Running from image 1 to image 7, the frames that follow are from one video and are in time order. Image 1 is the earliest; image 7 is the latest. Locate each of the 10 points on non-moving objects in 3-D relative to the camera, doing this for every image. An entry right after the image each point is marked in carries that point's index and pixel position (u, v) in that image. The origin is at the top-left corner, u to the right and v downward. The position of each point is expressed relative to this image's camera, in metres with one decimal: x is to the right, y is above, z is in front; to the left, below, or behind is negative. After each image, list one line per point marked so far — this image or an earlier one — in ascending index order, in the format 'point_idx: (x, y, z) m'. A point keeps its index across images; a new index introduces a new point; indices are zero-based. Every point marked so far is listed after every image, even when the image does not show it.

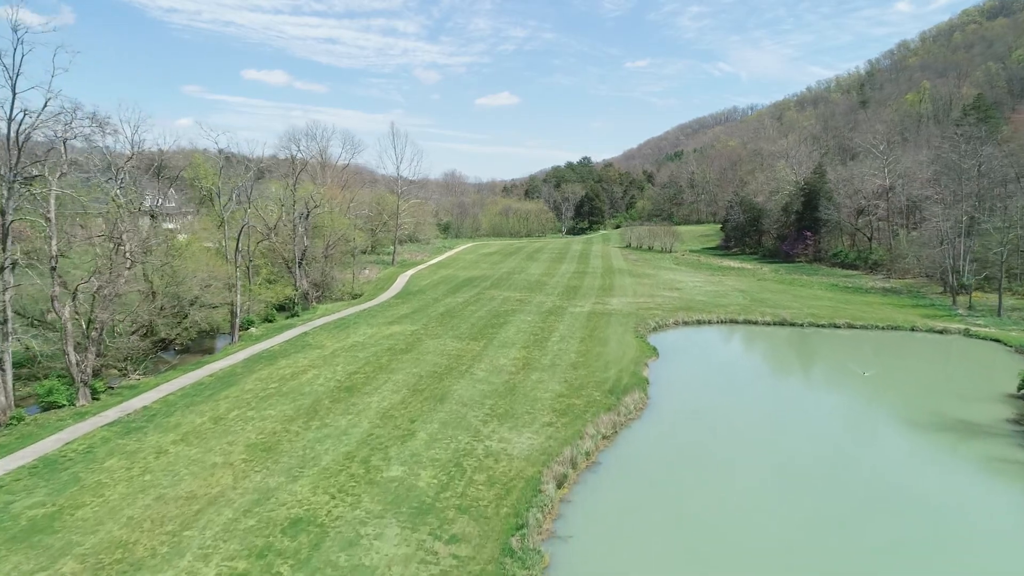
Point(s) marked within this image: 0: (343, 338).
0: (-4.1, -1.2, +17.2) m
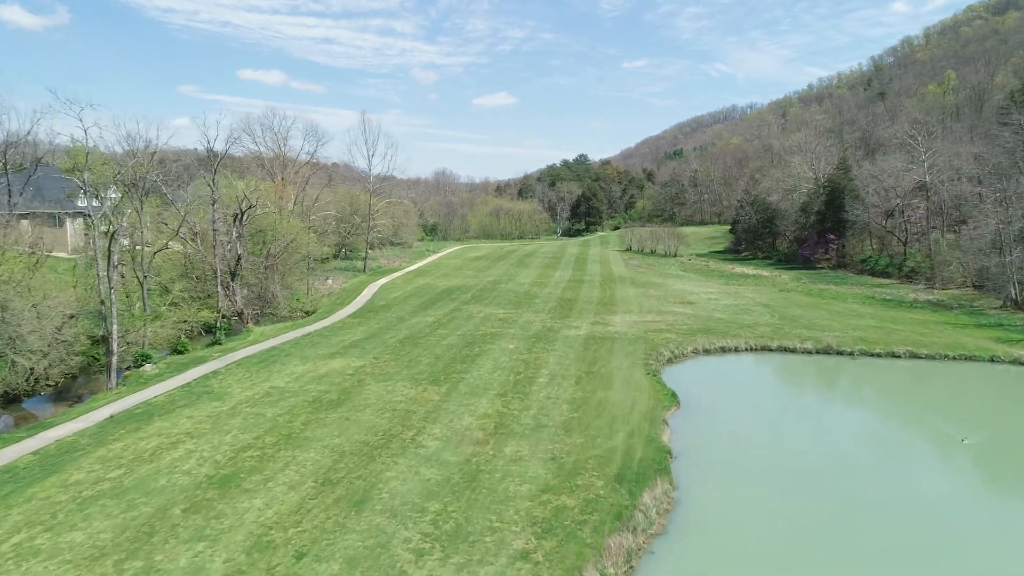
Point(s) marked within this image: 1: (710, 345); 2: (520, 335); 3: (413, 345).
0: (-4.6, -1.7, +12.9) m
1: (+4.8, -1.4, +17.6) m
2: (+0.2, -1.2, +18.2) m
3: (-2.3, -1.3, +16.6) m
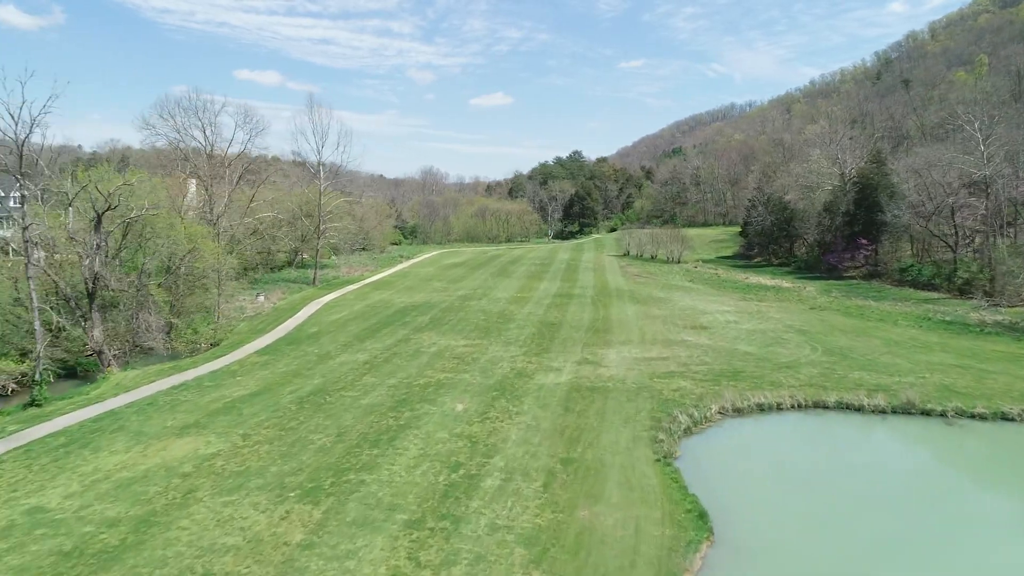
0: (-5.4, -2.3, +7.8) m
1: (+4.0, -2.0, +12.5) m
2: (-0.7, -1.8, +13.1) m
3: (-3.2, -1.9, +11.5) m
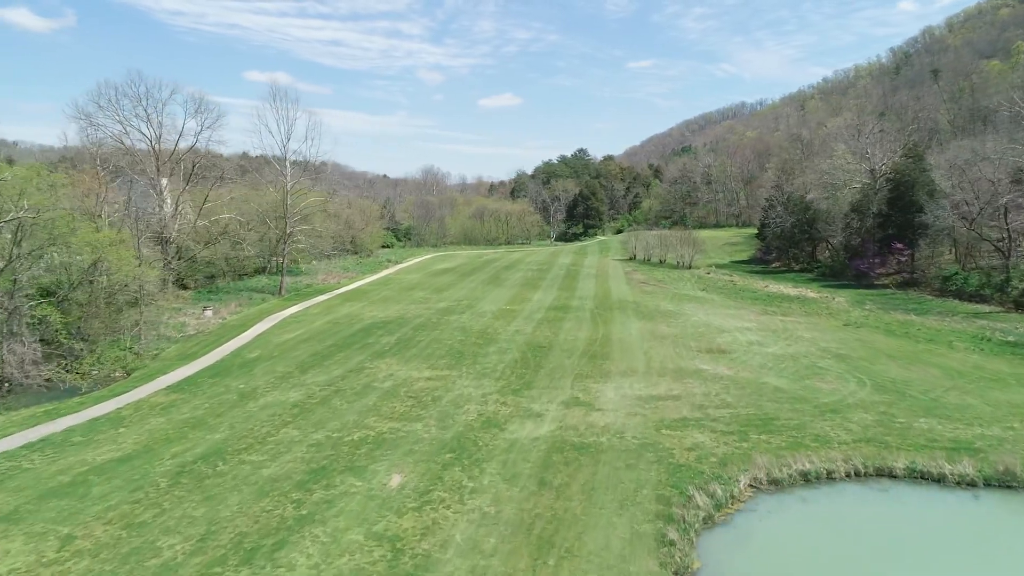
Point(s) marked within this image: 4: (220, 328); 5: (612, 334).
0: (-6.0, -2.7, +4.8) m
1: (+3.5, -2.3, +9.3) m
2: (-1.2, -2.2, +10.0) m
3: (-3.7, -2.3, +8.4) m
4: (-7.8, -1.1, +19.0) m
5: (+2.6, -1.2, +18.2) m
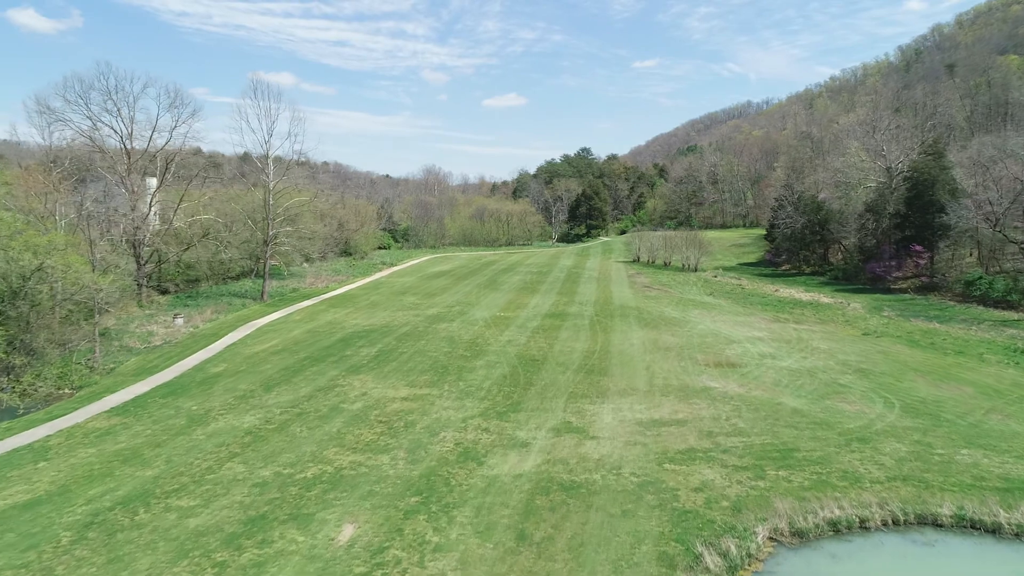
0: (-6.3, -2.8, +3.4) m
1: (+3.2, -2.5, +7.9) m
2: (-1.4, -2.3, +8.6) m
3: (-4.0, -2.4, +7.0) m
4: (-8.0, -1.2, +17.7) m
5: (+2.4, -1.4, +16.8) m
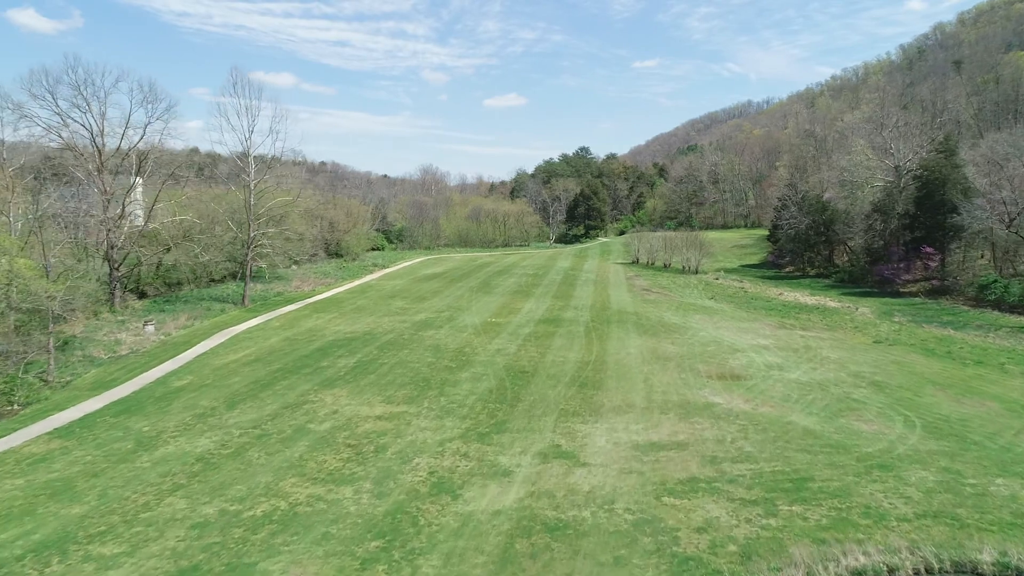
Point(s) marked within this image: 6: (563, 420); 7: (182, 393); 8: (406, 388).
0: (-6.5, -3.0, +2.4) m
1: (+3.0, -2.6, +6.8) m
2: (-1.7, -2.4, +7.5) m
3: (-4.2, -2.6, +6.0) m
4: (-8.2, -1.4, +16.6) m
5: (+2.1, -1.5, +15.7) m
6: (+0.8, -2.0, +11.1) m
7: (-5.8, -1.8, +12.5) m
8: (-1.9, -1.8, +12.9) m
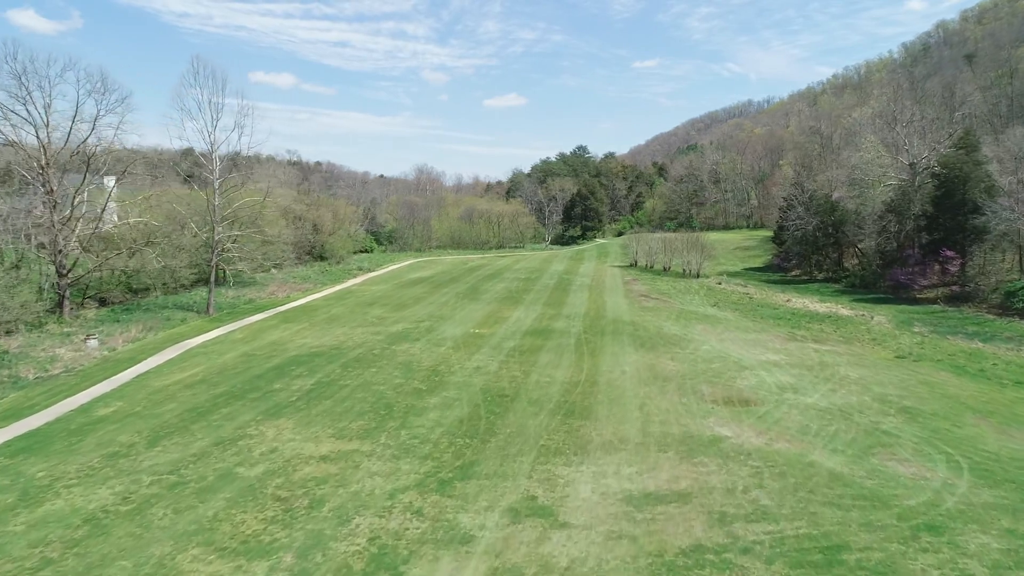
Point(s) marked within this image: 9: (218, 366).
0: (-6.9, -3.2, +0.6) m
1: (+2.6, -2.8, +5.1) m
2: (-2.1, -2.6, +5.8) m
3: (-4.6, -2.8, +4.2) m
4: (-8.6, -1.6, +14.9) m
5: (+1.7, -1.7, +14.0) m
6: (+0.4, -2.3, +9.4) m
7: (-6.2, -2.0, +10.7) m
8: (-2.3, -2.0, +11.1) m
9: (-6.0, -1.6, +14.6) m
